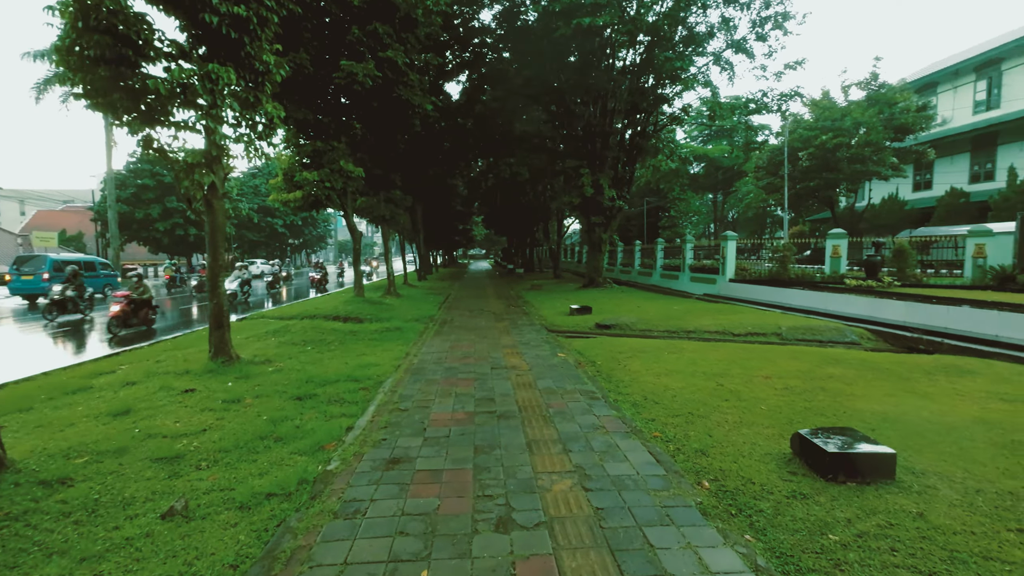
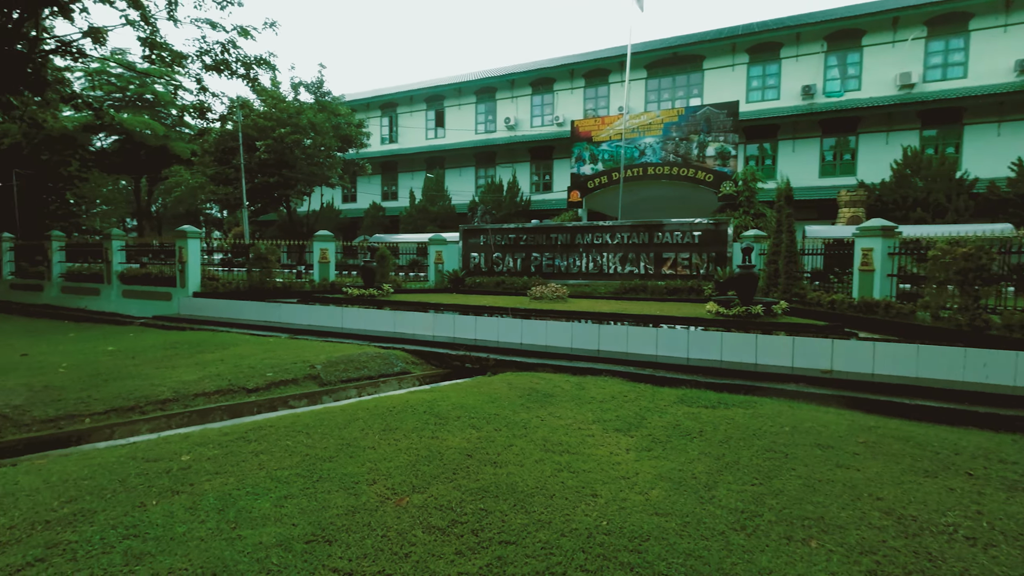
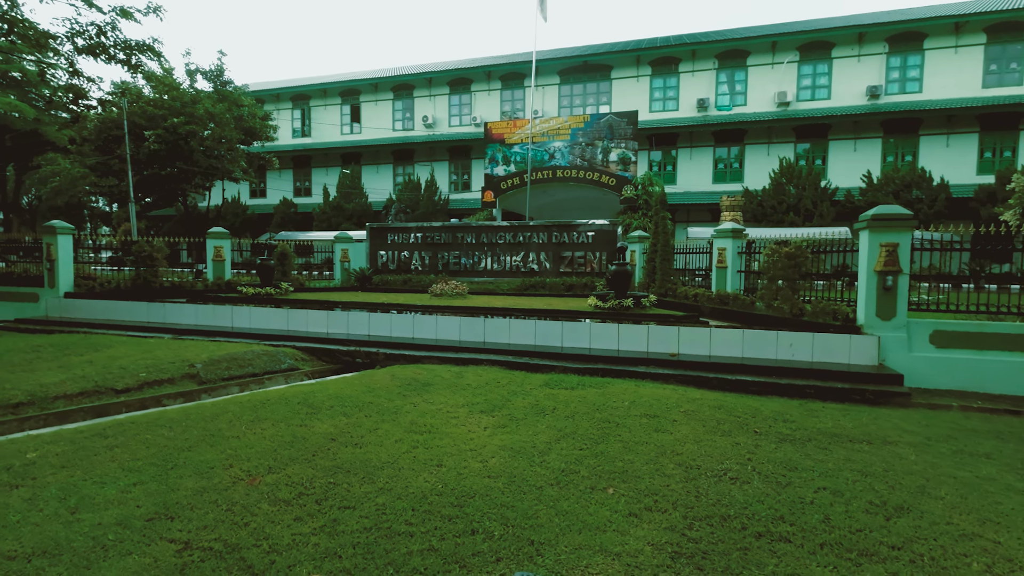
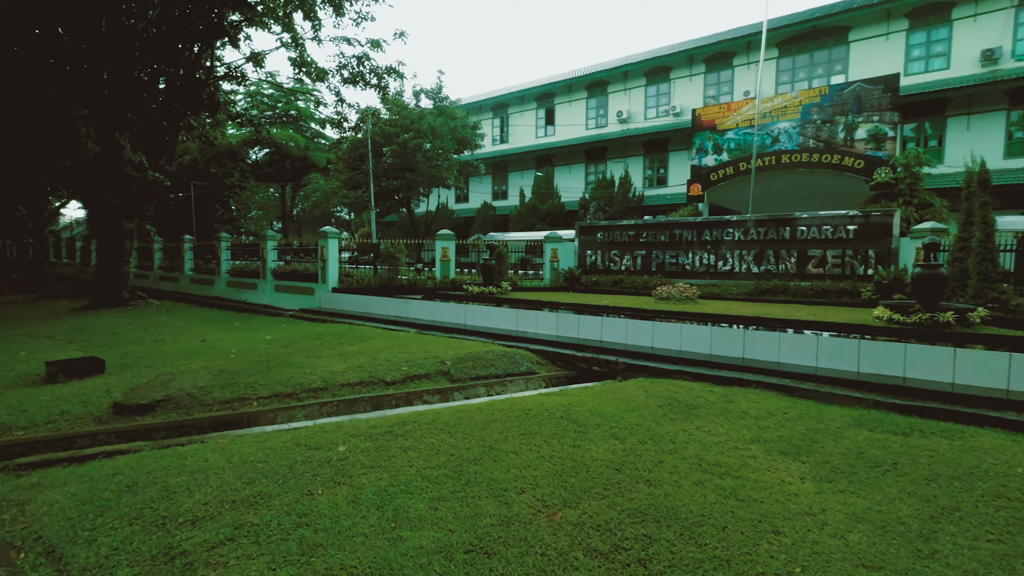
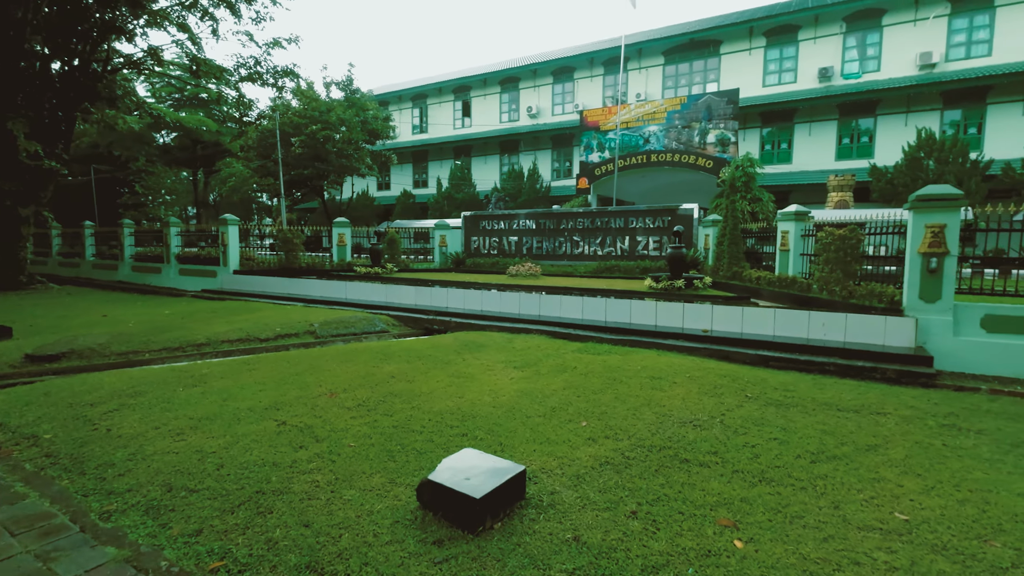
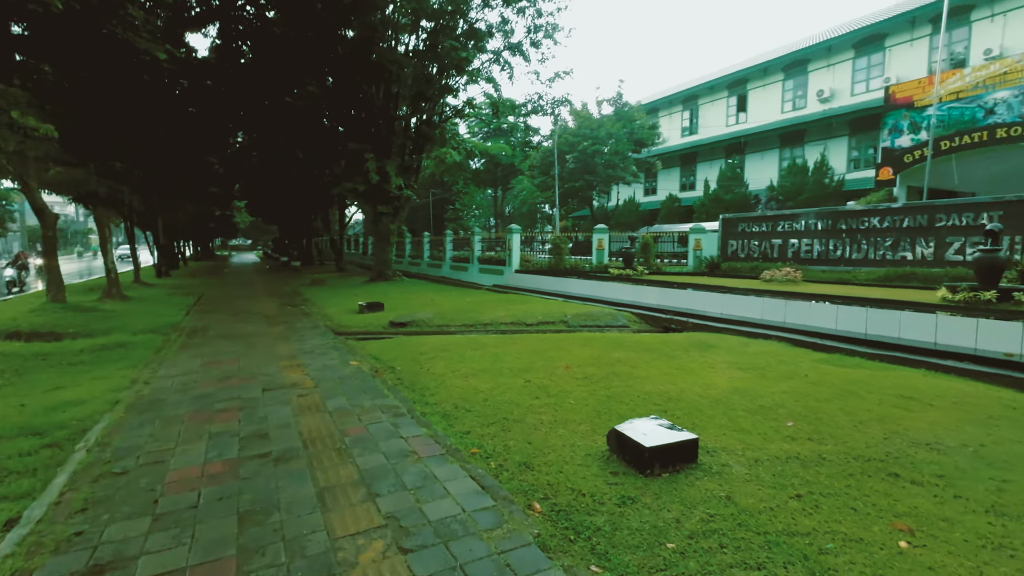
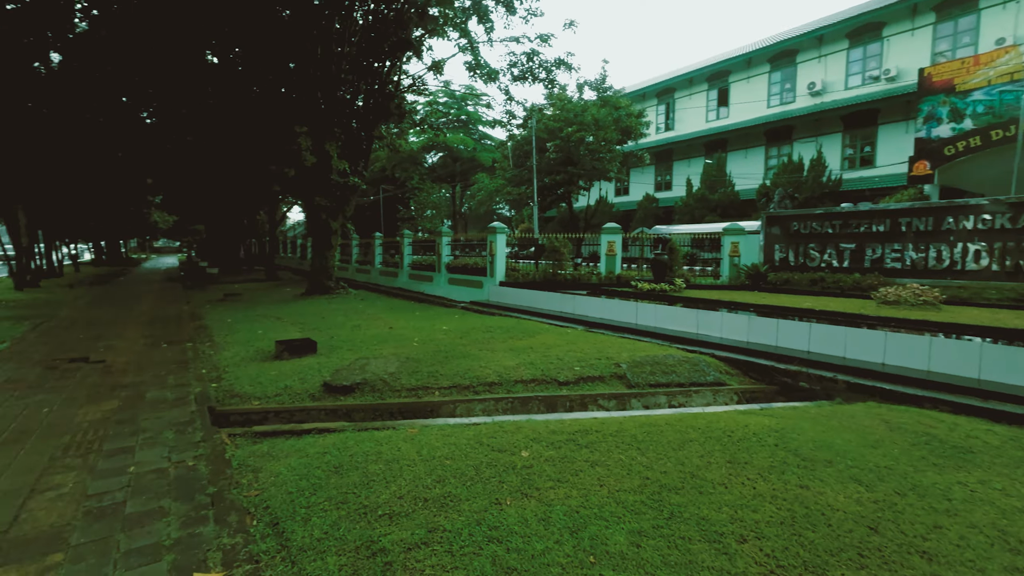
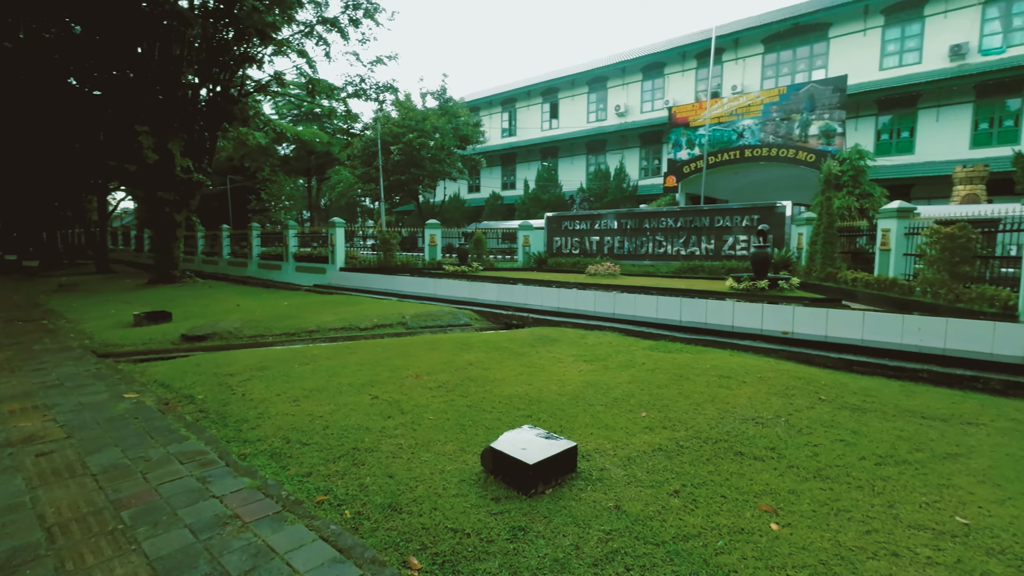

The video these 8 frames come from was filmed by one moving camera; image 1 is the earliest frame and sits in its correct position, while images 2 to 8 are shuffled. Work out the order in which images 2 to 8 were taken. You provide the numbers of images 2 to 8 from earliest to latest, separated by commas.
6, 8, 5, 3, 2, 4, 7
